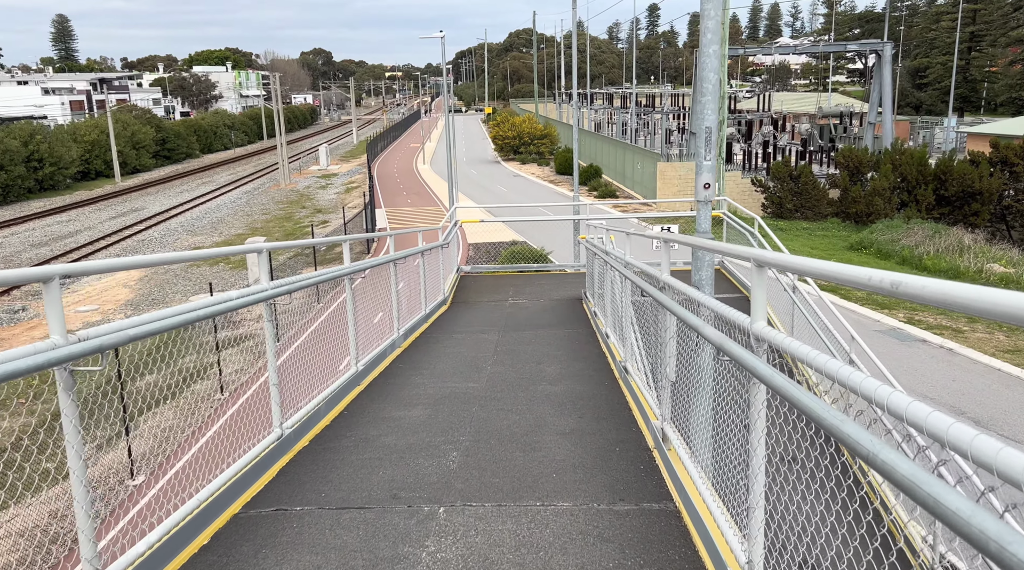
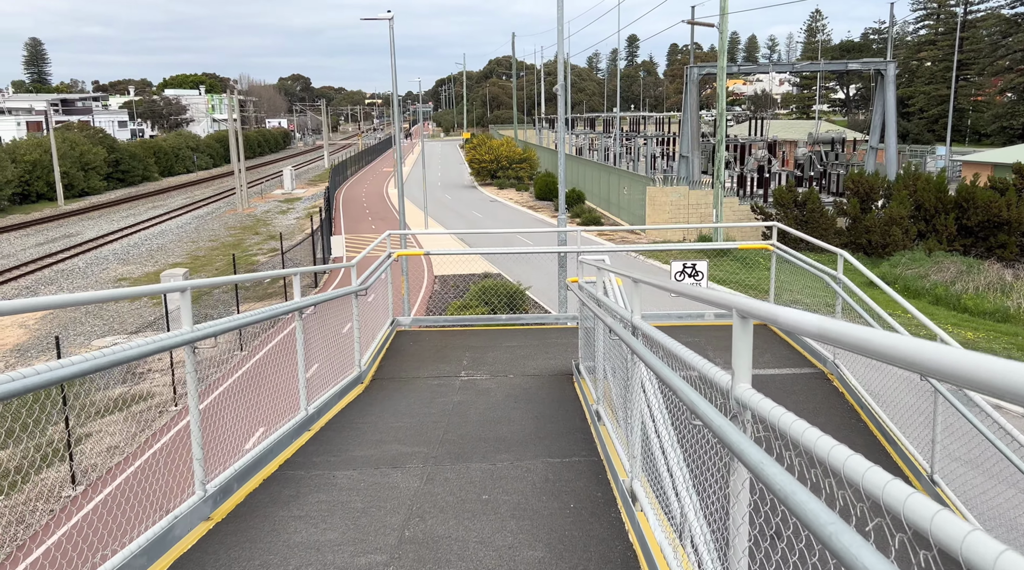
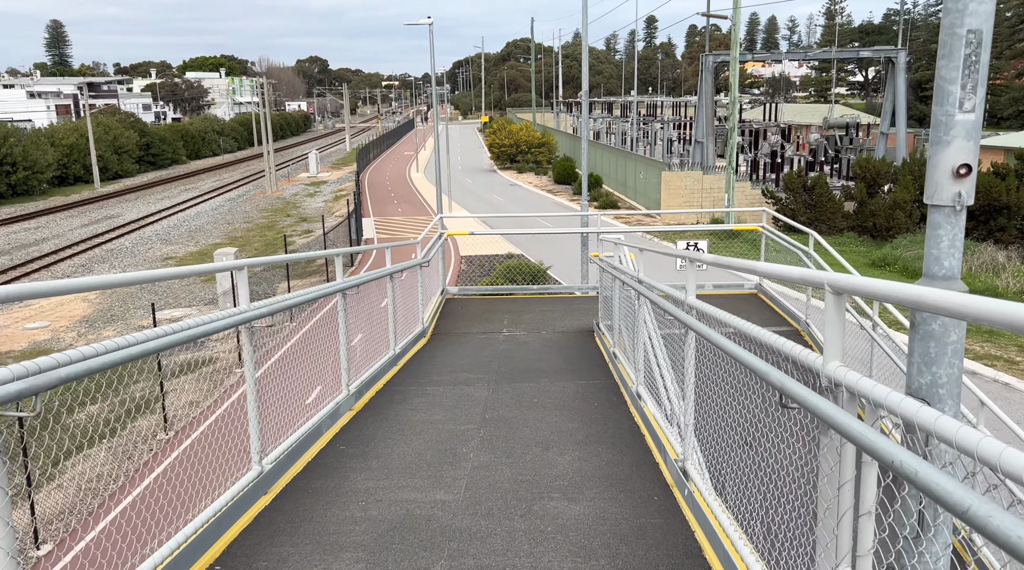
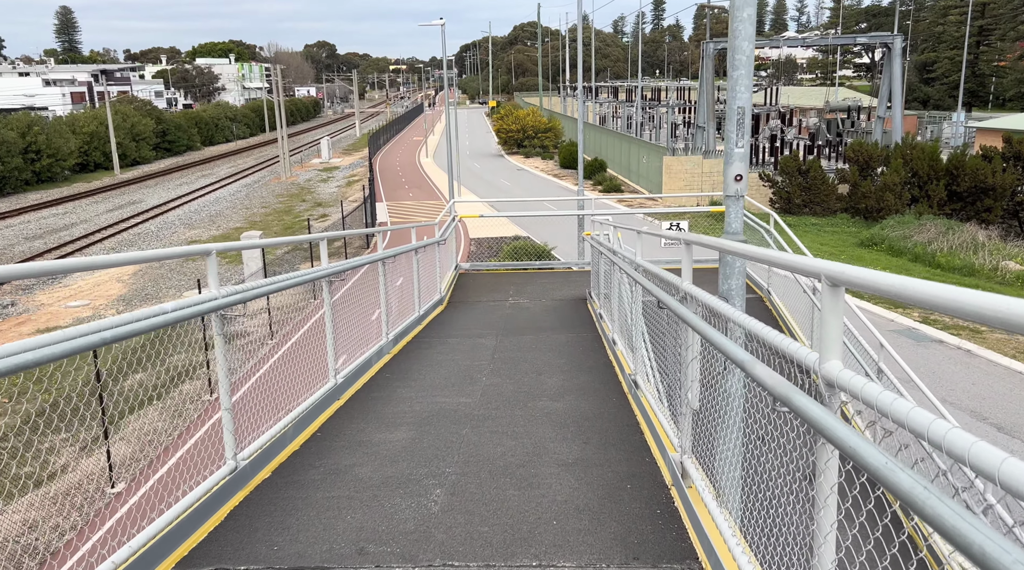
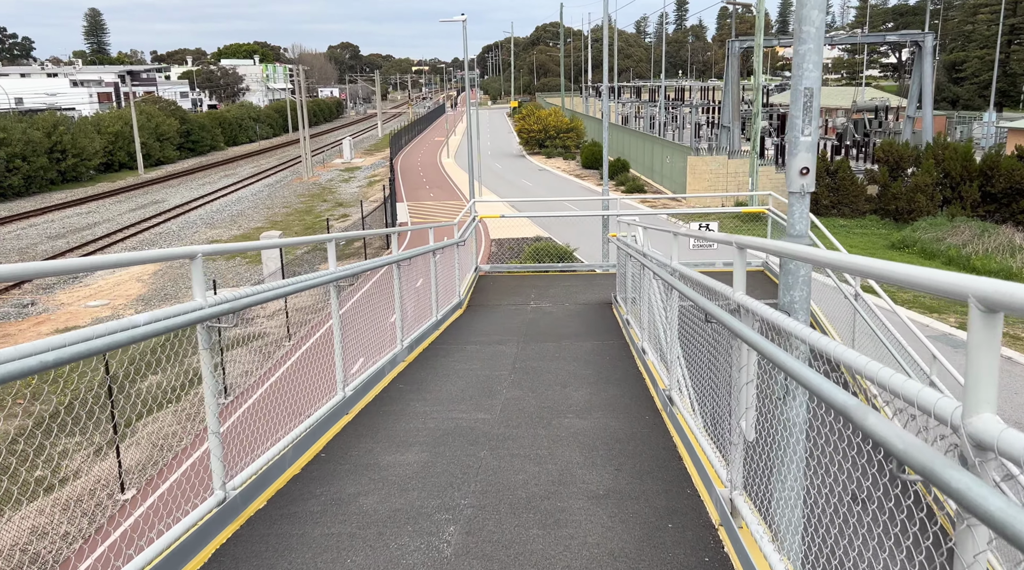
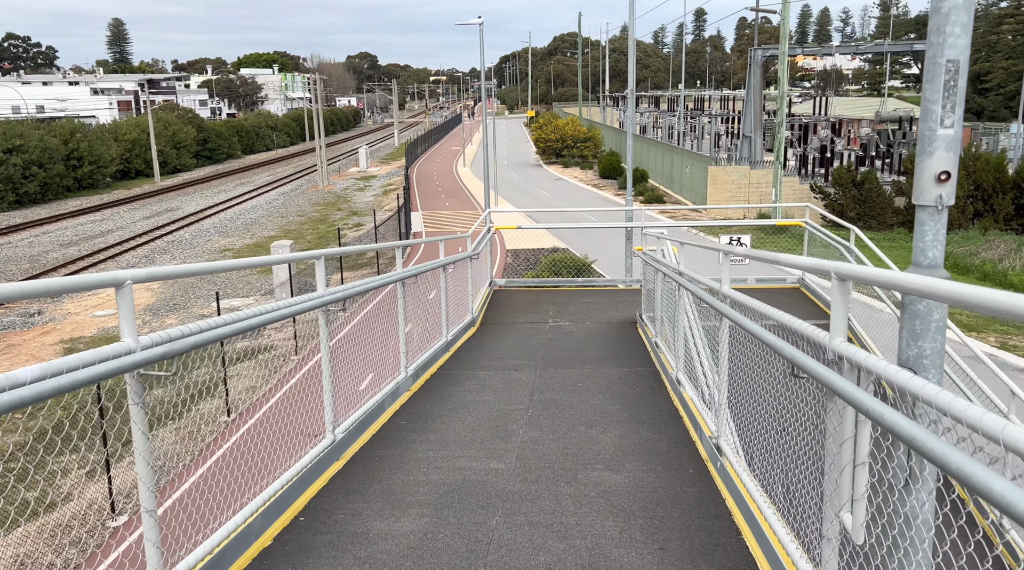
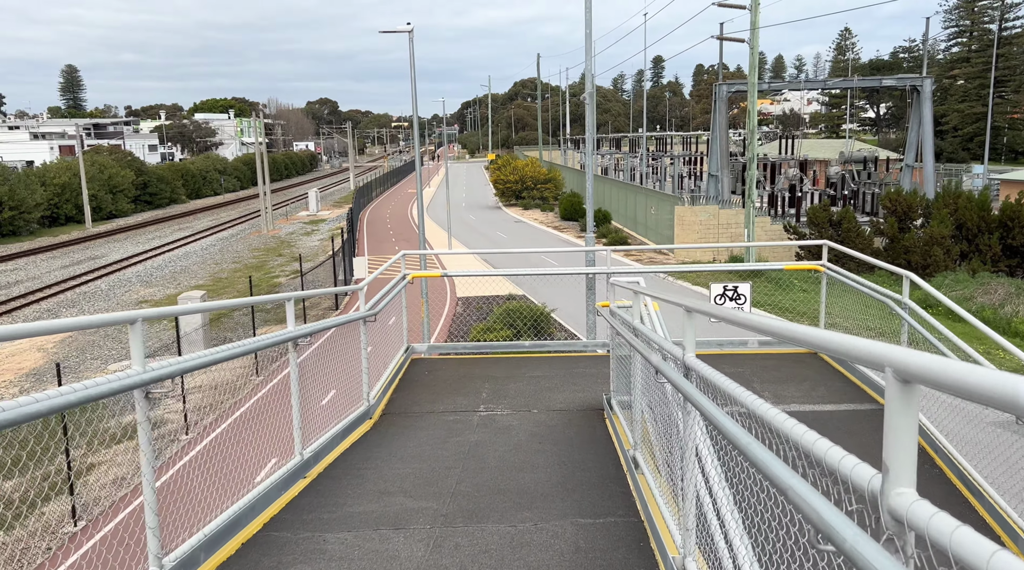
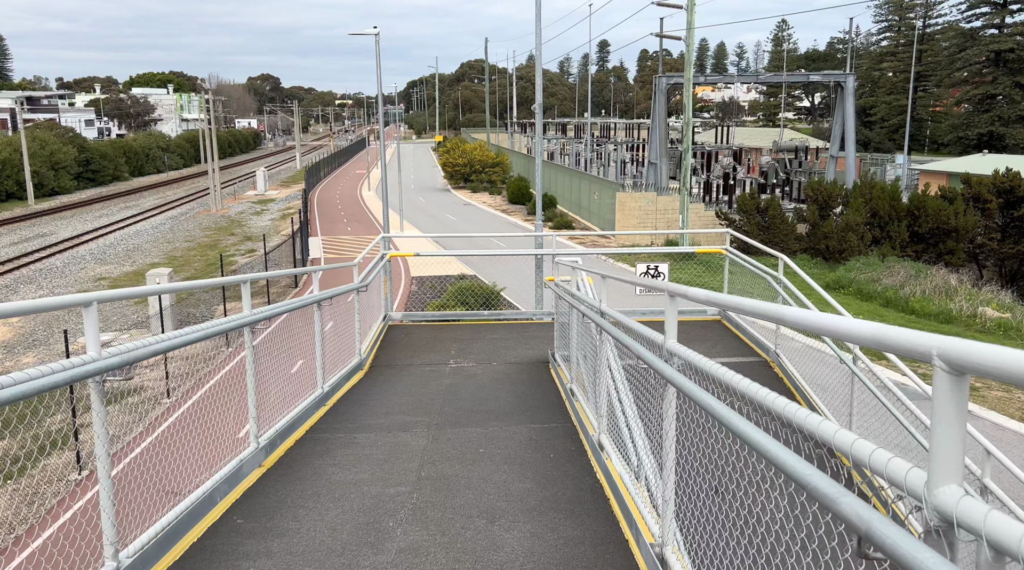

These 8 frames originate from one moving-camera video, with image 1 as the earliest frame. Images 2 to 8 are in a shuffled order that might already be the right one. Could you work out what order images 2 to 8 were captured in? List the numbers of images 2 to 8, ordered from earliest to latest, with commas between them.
4, 5, 6, 3, 8, 2, 7
